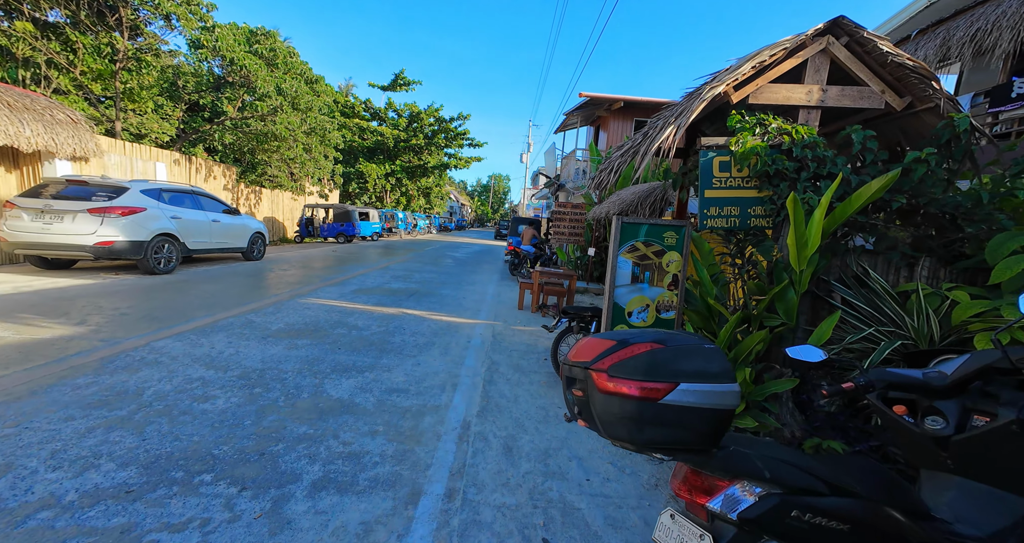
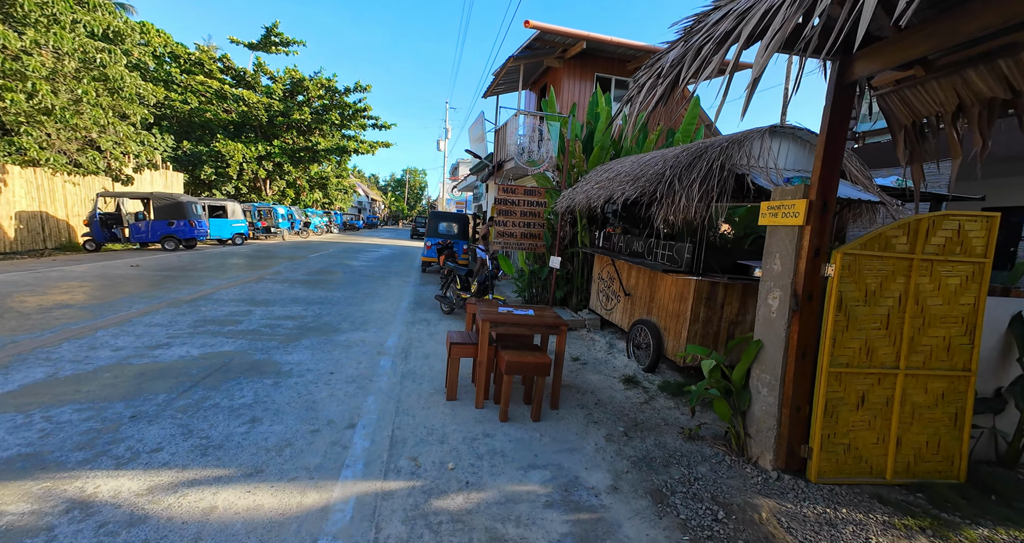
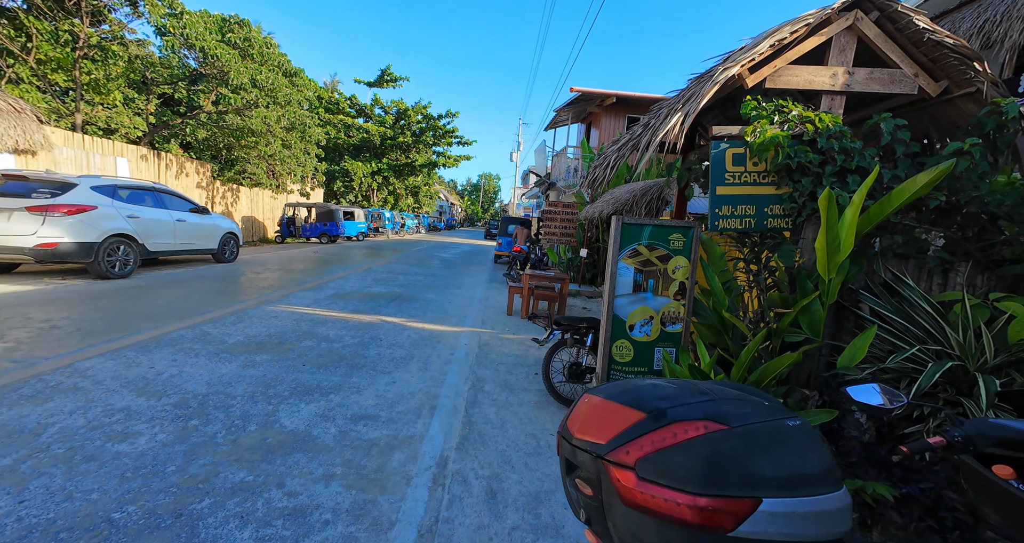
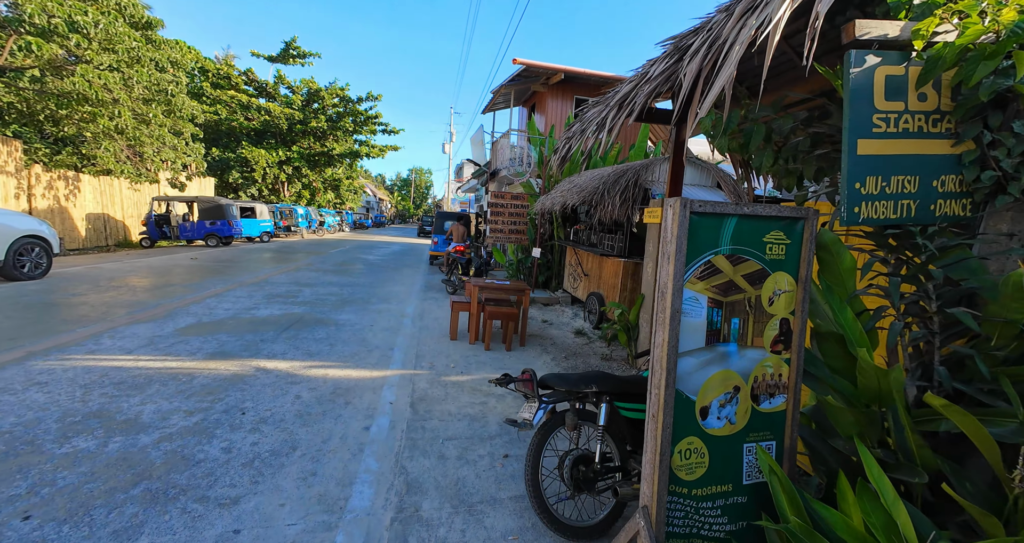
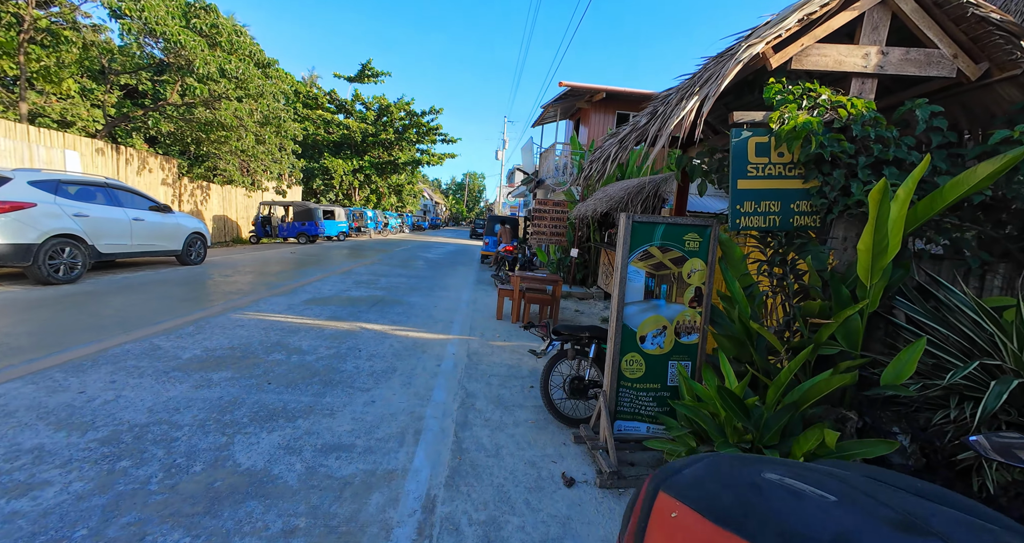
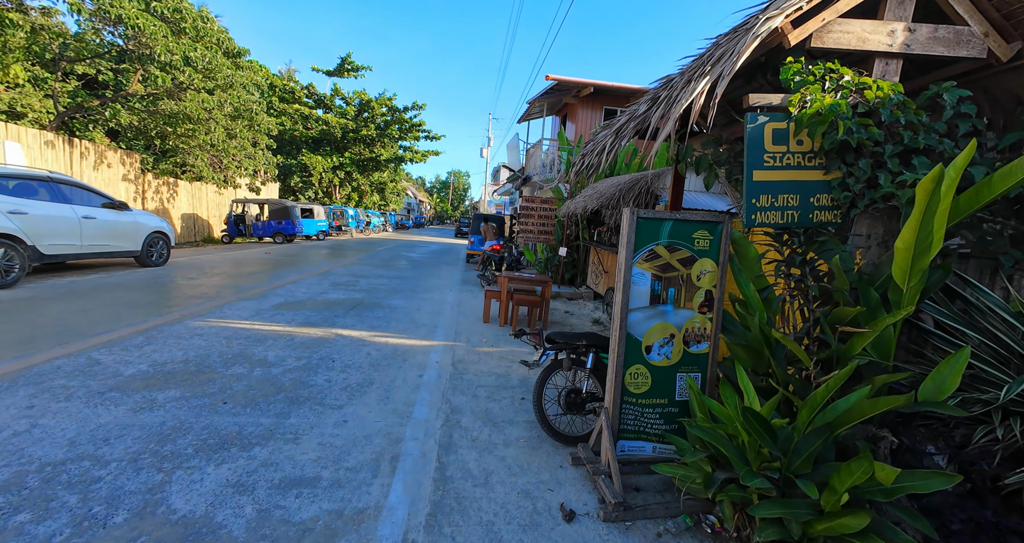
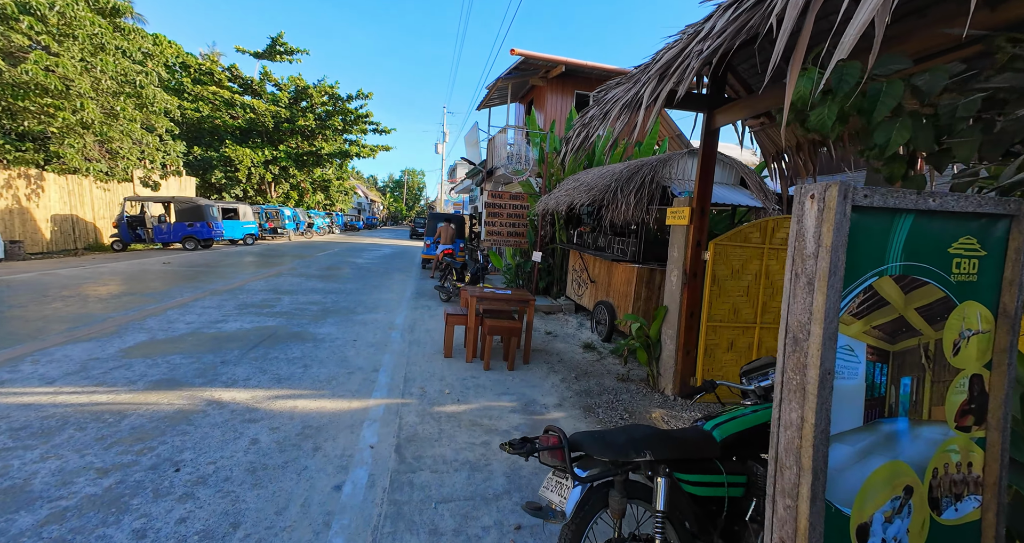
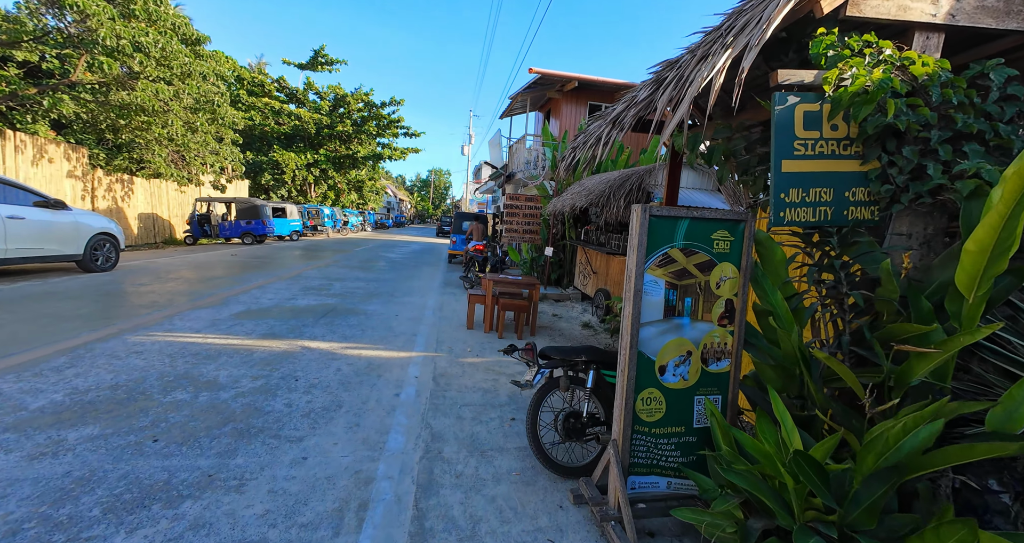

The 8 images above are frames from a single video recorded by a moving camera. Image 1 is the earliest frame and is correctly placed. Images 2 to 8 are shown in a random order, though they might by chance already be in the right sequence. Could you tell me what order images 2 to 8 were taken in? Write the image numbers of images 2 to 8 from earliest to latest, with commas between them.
3, 5, 6, 8, 4, 7, 2
